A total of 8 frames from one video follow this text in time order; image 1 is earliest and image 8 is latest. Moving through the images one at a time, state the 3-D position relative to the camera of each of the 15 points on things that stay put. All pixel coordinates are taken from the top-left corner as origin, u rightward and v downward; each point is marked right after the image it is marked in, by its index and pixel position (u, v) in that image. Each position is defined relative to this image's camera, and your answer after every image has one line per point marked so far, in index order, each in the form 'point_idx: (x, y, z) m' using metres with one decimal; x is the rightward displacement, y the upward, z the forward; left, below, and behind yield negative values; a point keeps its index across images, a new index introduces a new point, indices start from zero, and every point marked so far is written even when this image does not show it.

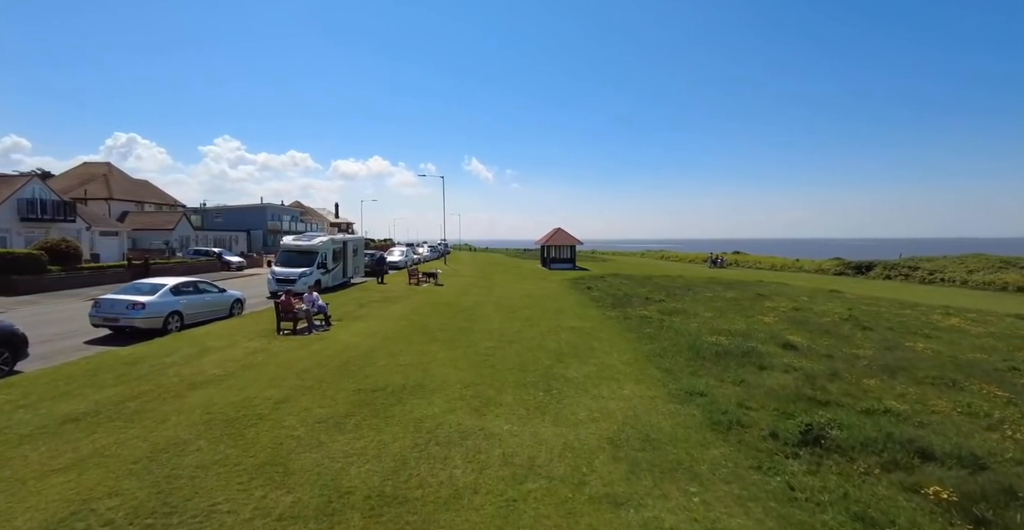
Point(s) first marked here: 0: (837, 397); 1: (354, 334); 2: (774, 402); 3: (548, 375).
0: (+5.7, -2.3, +8.3) m
1: (-4.4, -2.0, +13.3) m
2: (+4.4, -2.3, +8.0) m
3: (+0.7, -2.2, +9.5) m
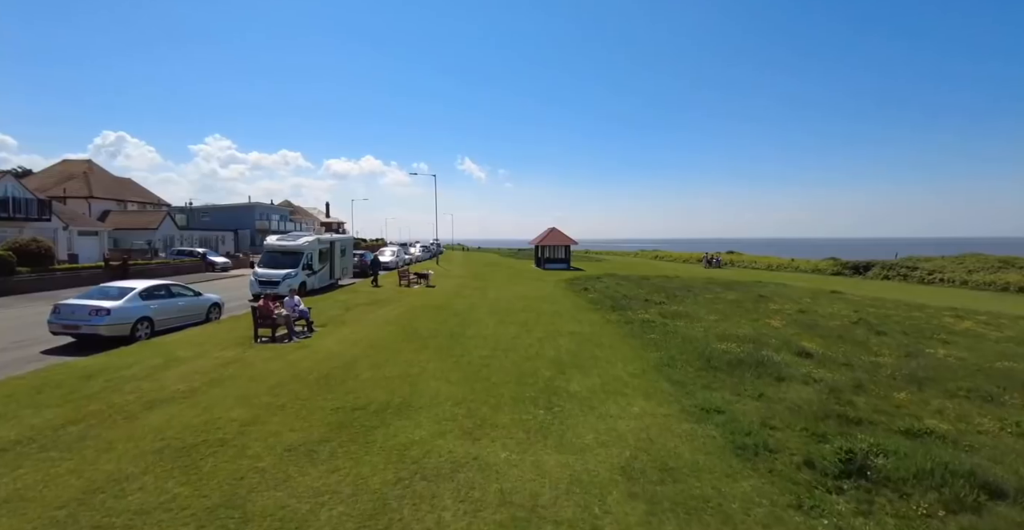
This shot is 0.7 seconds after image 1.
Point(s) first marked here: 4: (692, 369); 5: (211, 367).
0: (+5.6, -2.3, +7.5) m
1: (-4.5, -2.0, +12.4) m
2: (+4.4, -2.3, +7.2) m
3: (+0.7, -2.2, +8.7) m
4: (+3.7, -2.2, +9.9) m
5: (-6.2, -2.1, +9.9) m
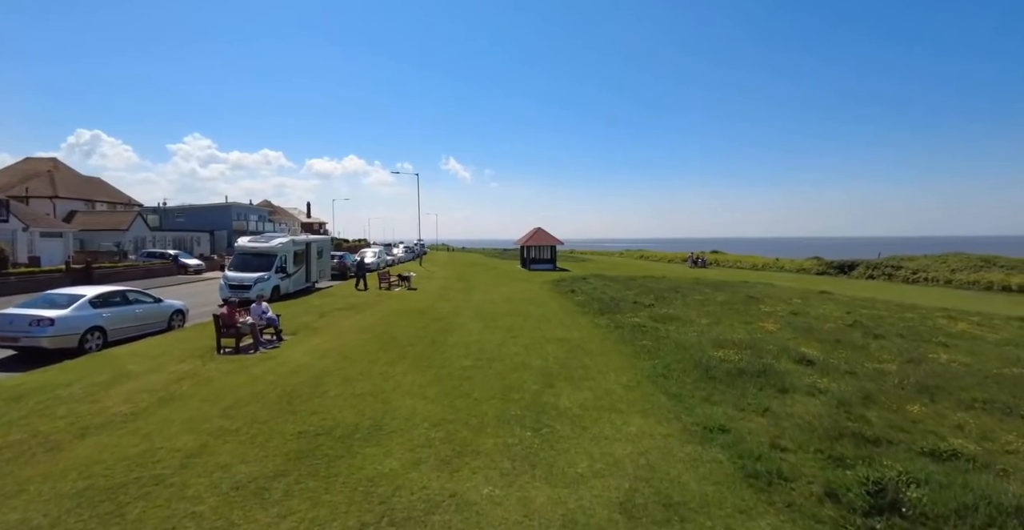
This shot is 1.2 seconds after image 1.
0: (+5.4, -2.4, +6.9) m
1: (-4.9, -2.1, +11.4) m
2: (+4.1, -2.4, +6.5) m
3: (+0.4, -2.3, +7.9) m
4: (+3.4, -2.2, +9.2) m
5: (-6.5, -2.2, +9.0) m
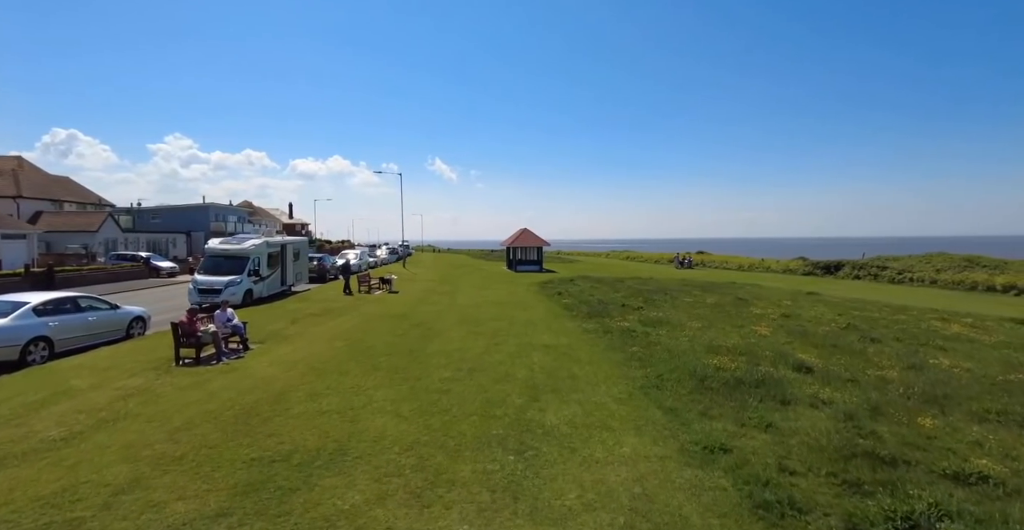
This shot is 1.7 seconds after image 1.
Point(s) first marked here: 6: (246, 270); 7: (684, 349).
0: (+5.1, -2.4, +6.3) m
1: (-5.2, -2.2, +10.6) m
2: (+3.9, -2.4, +5.9) m
3: (+0.1, -2.4, +7.2) m
4: (+3.1, -2.3, +8.6) m
5: (-6.9, -2.3, +8.1) m
6: (-11.0, -0.2, +19.7) m
7: (+4.2, -2.1, +11.8) m
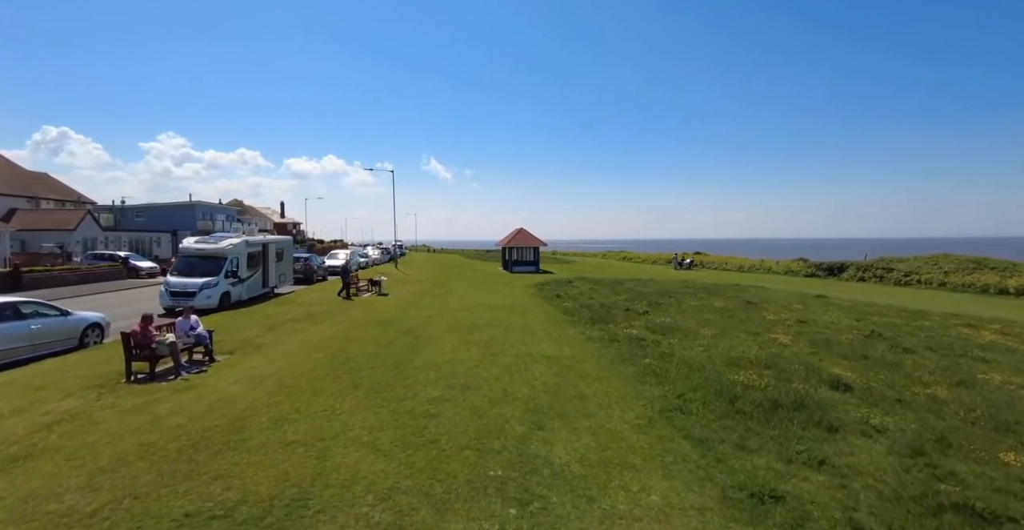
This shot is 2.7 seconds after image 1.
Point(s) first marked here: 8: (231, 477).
0: (+5.2, -2.5, +5.1) m
1: (-5.3, -2.2, +9.3) m
2: (+3.9, -2.5, +4.7) m
3: (+0.1, -2.4, +6.0) m
4: (+3.1, -2.3, +7.4) m
5: (-6.8, -2.3, +6.7) m
6: (-11.1, -0.3, +18.4) m
7: (+4.2, -2.1, +10.6) m
8: (-3.3, -2.5, +5.6) m
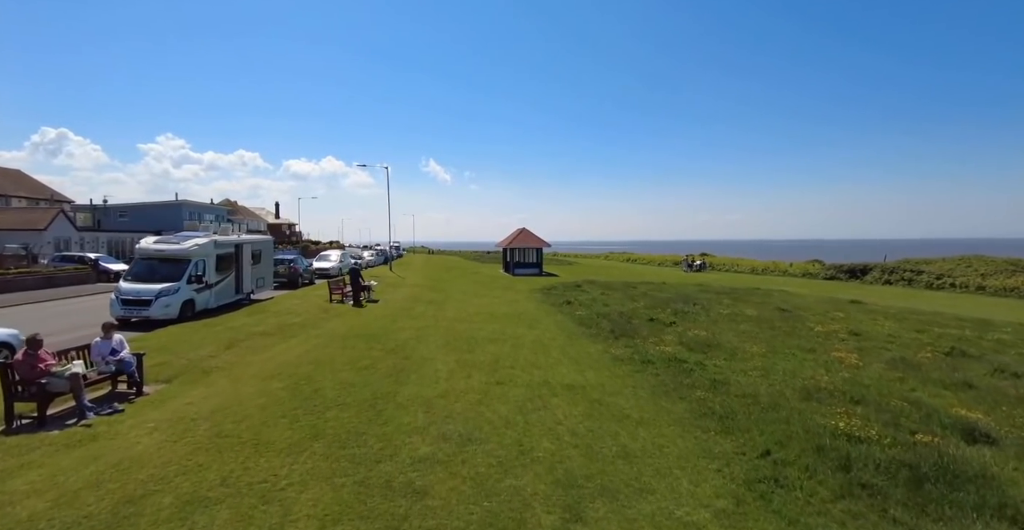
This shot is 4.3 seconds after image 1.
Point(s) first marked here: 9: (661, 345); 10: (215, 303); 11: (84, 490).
0: (+5.4, -2.5, +2.8) m
1: (-5.0, -2.3, +6.9) m
2: (+4.2, -2.6, +2.4) m
3: (+0.4, -2.5, +3.6) m
4: (+3.3, -2.4, +5.0) m
5: (-6.6, -2.4, +4.3) m
6: (-10.9, -0.4, +16.0) m
7: (+4.4, -2.2, +8.2) m
8: (-3.1, -2.5, +3.2) m
9: (+3.9, -2.0, +12.4) m
10: (-10.7, -1.4, +17.3) m
11: (-4.6, -2.4, +5.2) m
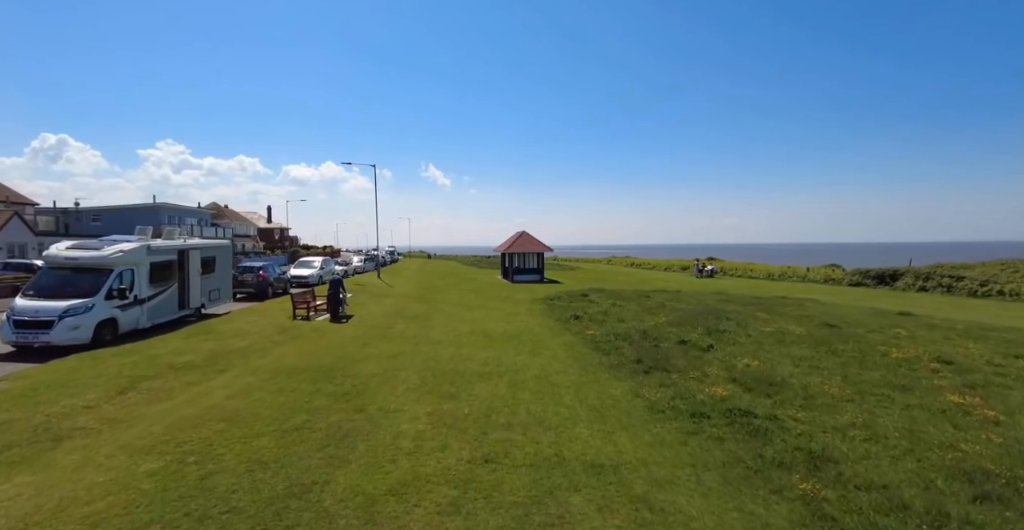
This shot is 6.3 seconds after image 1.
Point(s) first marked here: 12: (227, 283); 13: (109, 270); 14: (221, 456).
0: (+5.3, -2.7, -0.3) m
1: (-5.1, -2.5, +3.8) m
2: (+4.1, -2.7, -0.7) m
3: (+0.3, -2.7, +0.5) m
4: (+3.3, -2.6, +1.9) m
5: (-6.7, -2.6, +1.2) m
6: (-10.9, -0.7, +12.9) m
7: (+4.4, -2.4, +5.1) m
8: (-3.1, -2.7, +0.1) m
9: (+3.8, -2.3, +9.3) m
10: (-10.8, -1.7, +14.3) m
11: (-4.6, -2.6, +2.1) m
12: (-11.0, -0.7, +18.7) m
13: (-11.0, -0.1, +13.1) m
14: (-3.8, -2.4, +6.3) m
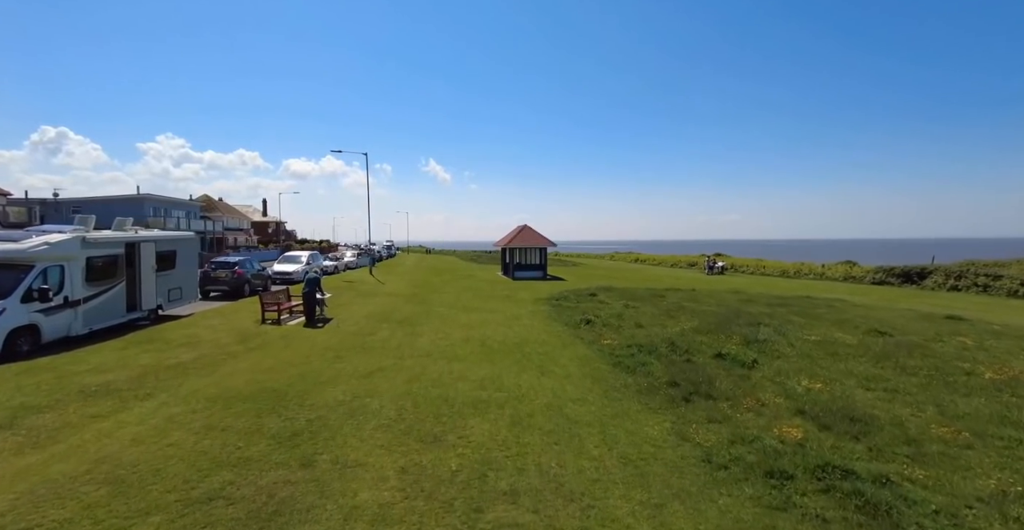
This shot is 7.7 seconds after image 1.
0: (+5.4, -2.8, -2.5) m
1: (-5.0, -2.5, +1.6) m
2: (+4.2, -2.8, -2.9) m
3: (+0.4, -2.7, -1.7) m
4: (+3.4, -2.6, -0.3) m
5: (-6.6, -2.6, -0.9) m
6: (-10.9, -0.6, +10.7) m
7: (+4.4, -2.4, +2.9) m
8: (-3.1, -2.8, -2.1) m
9: (+3.9, -2.2, +7.1) m
10: (-10.7, -1.6, +12.1) m
11: (-4.6, -2.6, -0.1) m
12: (-11.0, -0.5, +16.5) m
13: (-11.0, 0.0, +10.9) m
14: (-3.8, -2.3, +4.1) m
